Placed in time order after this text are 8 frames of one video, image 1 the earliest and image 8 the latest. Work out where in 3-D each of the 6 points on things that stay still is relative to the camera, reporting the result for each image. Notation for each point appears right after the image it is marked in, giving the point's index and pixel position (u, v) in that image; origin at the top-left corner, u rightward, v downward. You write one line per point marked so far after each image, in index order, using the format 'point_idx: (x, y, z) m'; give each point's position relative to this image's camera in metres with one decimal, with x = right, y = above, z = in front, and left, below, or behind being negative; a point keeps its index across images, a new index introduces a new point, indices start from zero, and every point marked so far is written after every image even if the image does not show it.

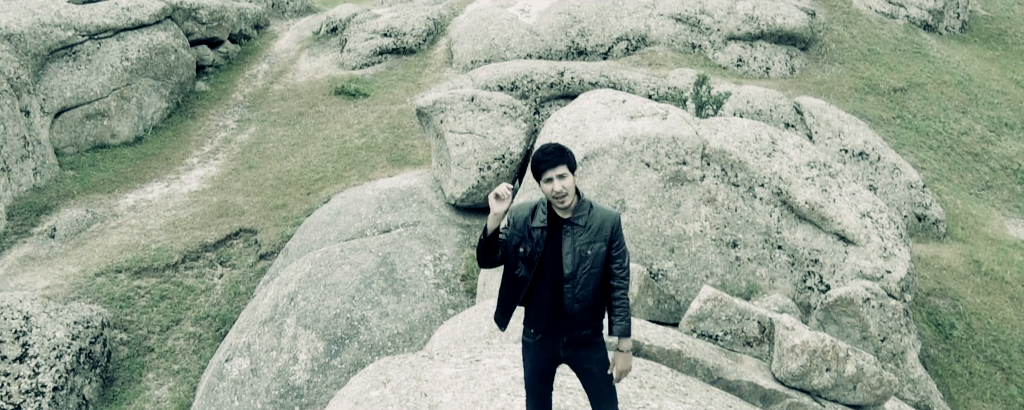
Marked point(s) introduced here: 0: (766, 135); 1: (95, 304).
0: (+5.9, +1.6, +16.4) m
1: (-11.0, -2.6, +18.6) m
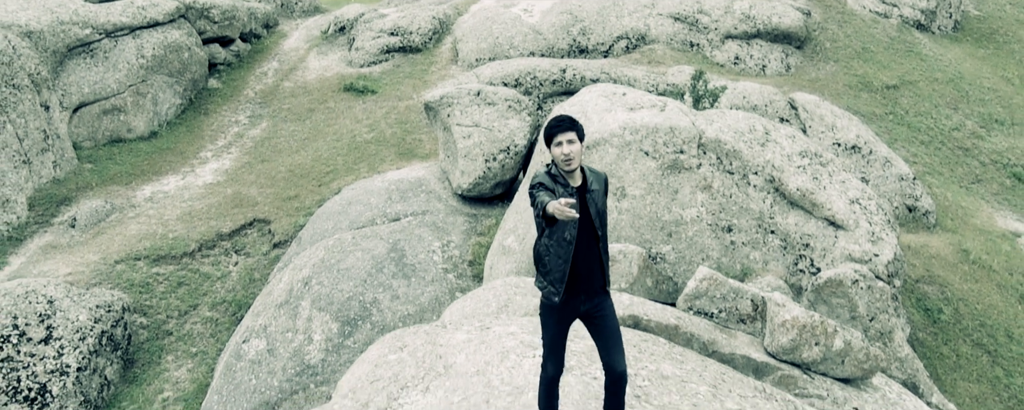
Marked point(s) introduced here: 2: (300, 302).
0: (+6.1, +1.9, +17.1) m
1: (-10.9, -2.3, +19.3) m
2: (-5.2, -2.4, +17.1) m
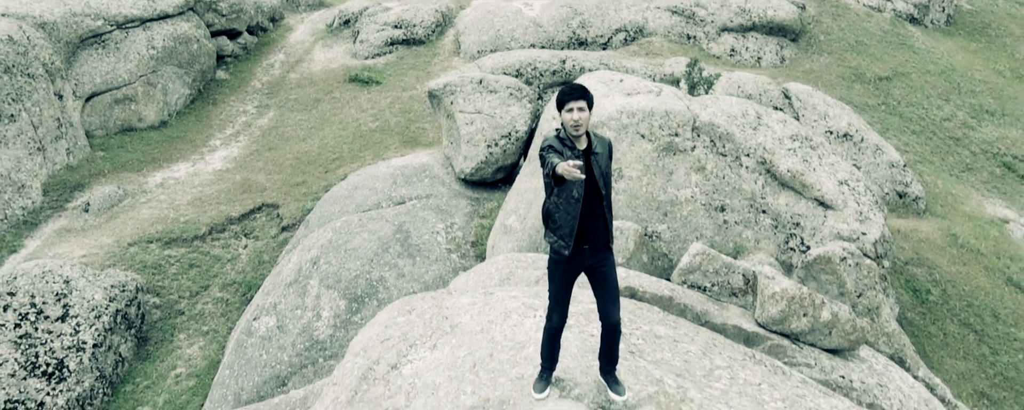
0: (+6.1, +2.4, +17.7) m
1: (-10.9, -1.8, +20.0) m
2: (-5.1, -1.9, +17.7) m
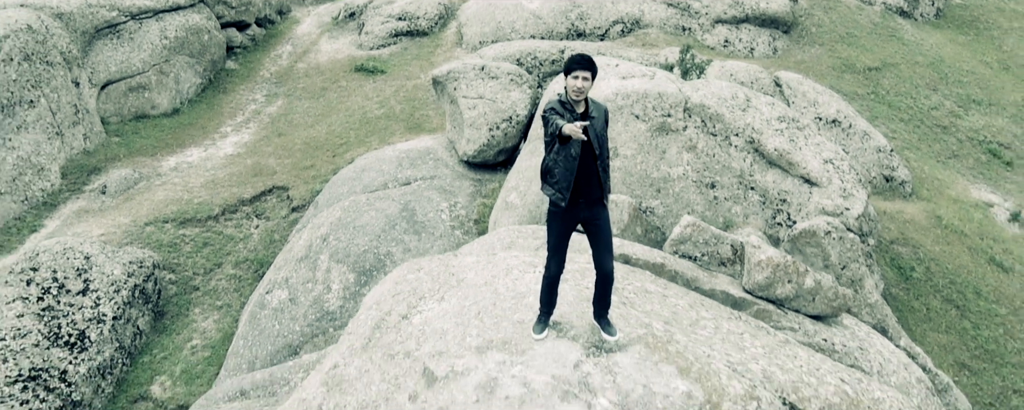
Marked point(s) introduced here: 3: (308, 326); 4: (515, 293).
0: (+6.1, +3.0, +18.6) m
1: (-10.9, -1.3, +20.8) m
2: (-5.1, -1.3, +18.6) m
3: (-5.0, -3.0, +17.3) m
4: (0.0, -1.4, +10.9) m
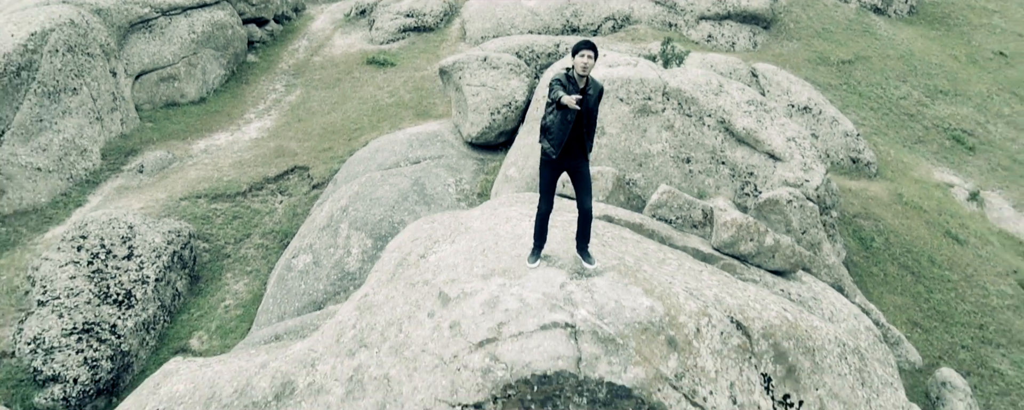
0: (+6.1, +3.7, +20.9) m
1: (-10.9, -0.5, +23.1) m
2: (-5.1, -0.6, +20.9) m
3: (-5.1, -2.2, +19.5) m
4: (0.0, -0.6, +13.2) m
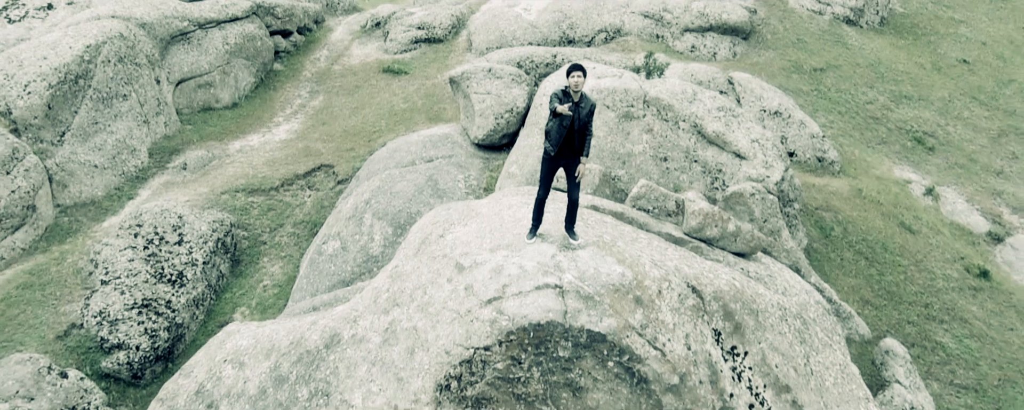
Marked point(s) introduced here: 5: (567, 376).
0: (+6.2, +4.0, +24.0) m
1: (-10.8, -0.2, +26.2) m
2: (-5.1, -0.3, +24.0) m
3: (-5.0, -2.0, +22.7) m
4: (0.0, -0.3, +16.3) m
5: (+1.1, -3.4, +14.1) m
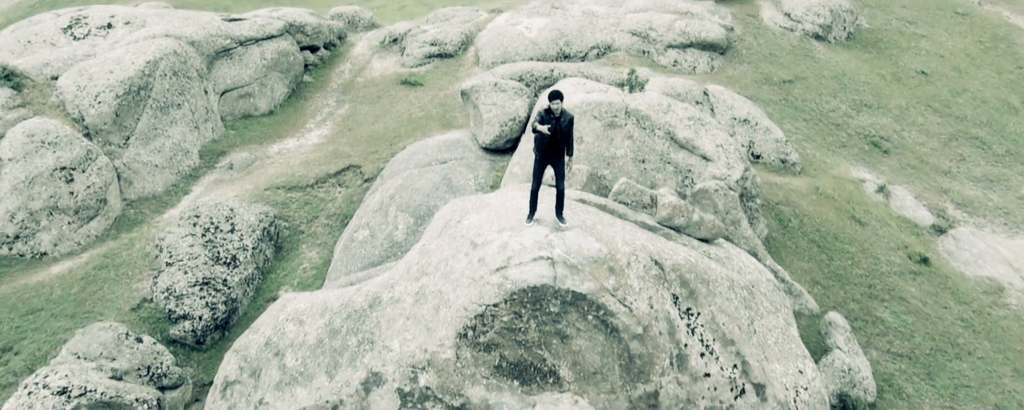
0: (+6.3, +4.2, +28.3) m
1: (-10.7, 0.0, +30.6) m
2: (-5.0, -0.1, +28.3) m
3: (-4.9, -1.7, +27.0) m
4: (+0.1, -0.1, +20.6) m
5: (+1.2, -3.2, +18.4) m
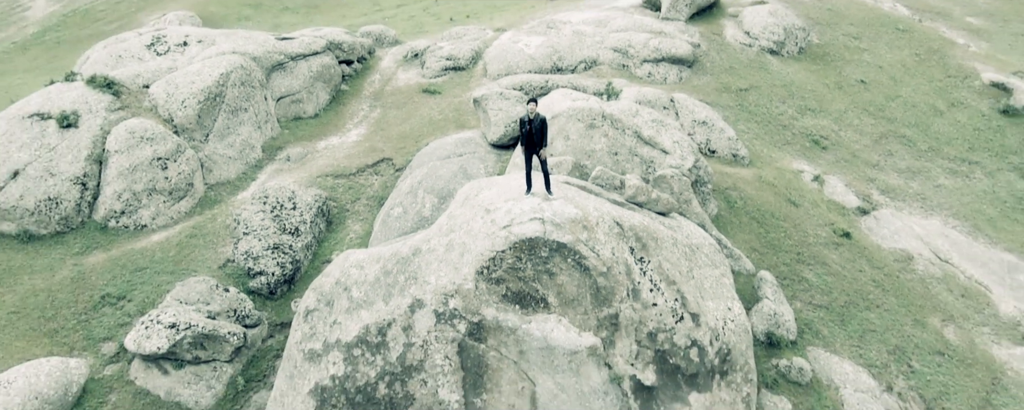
0: (+6.4, +5.1, +36.1) m
1: (-10.6, +0.9, +38.4) m
2: (-4.9, +0.8, +36.2) m
3: (-4.8, -0.8, +34.8) m
4: (+0.2, +0.8, +28.4) m
5: (+1.3, -2.3, +26.3) m
